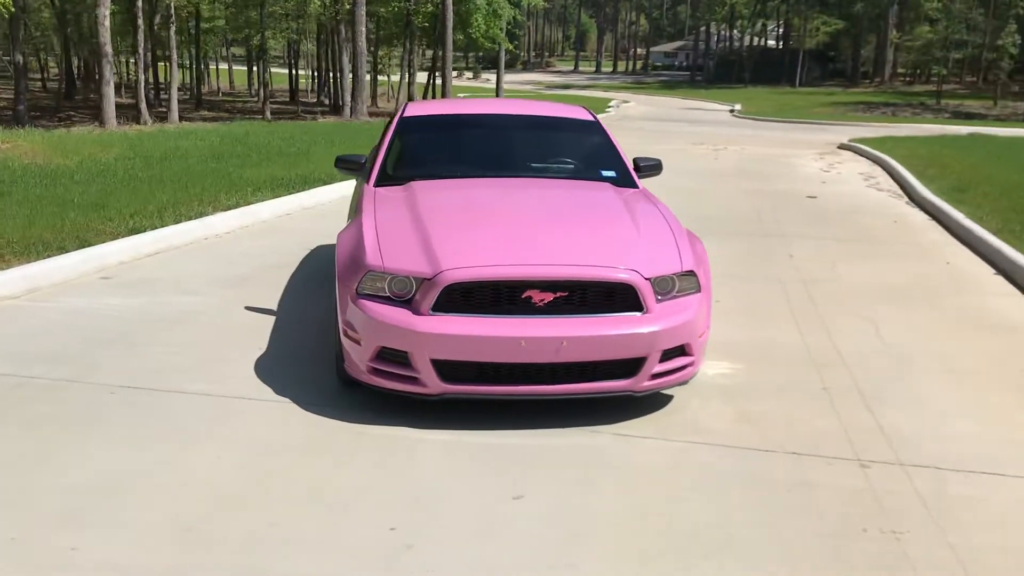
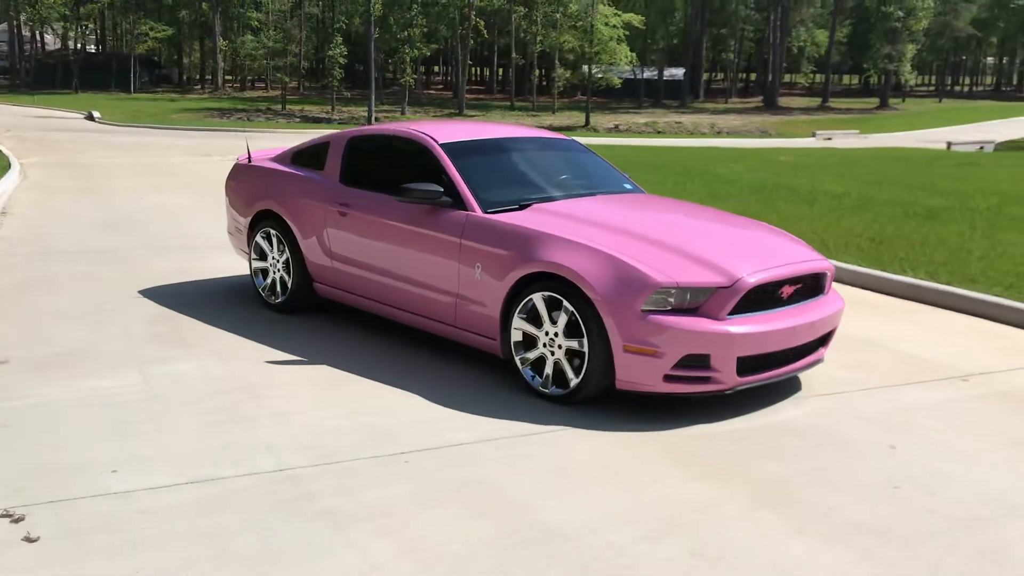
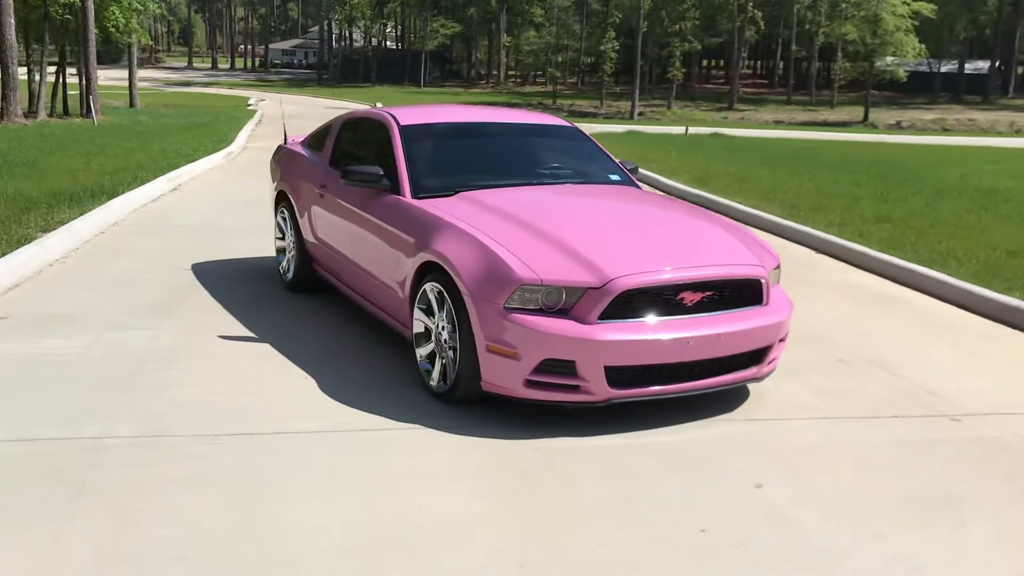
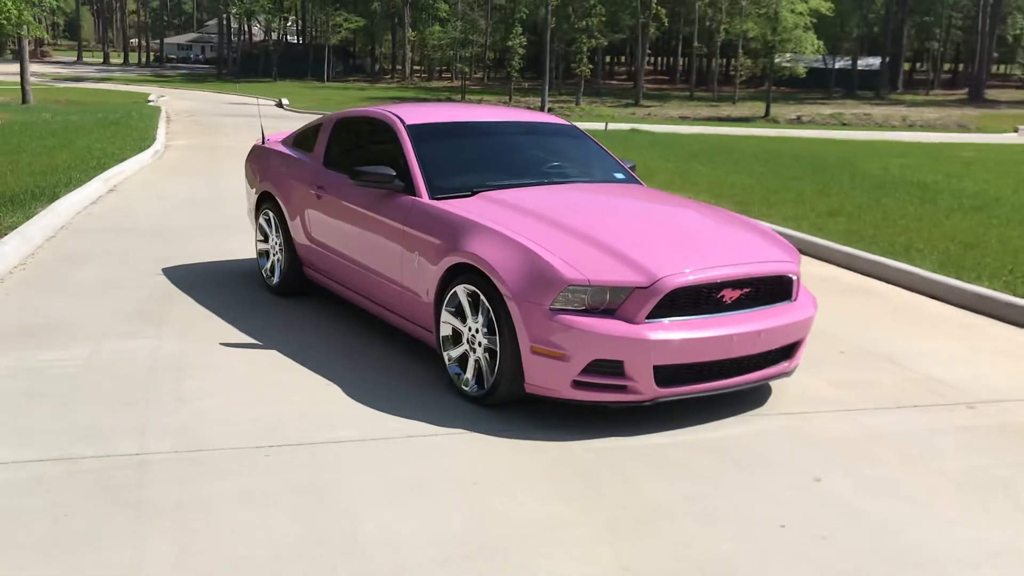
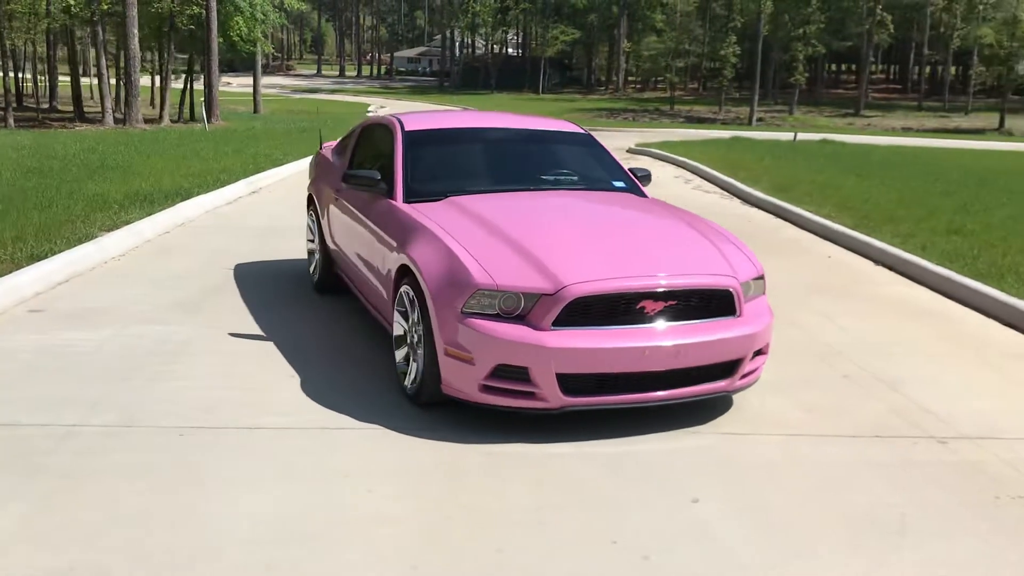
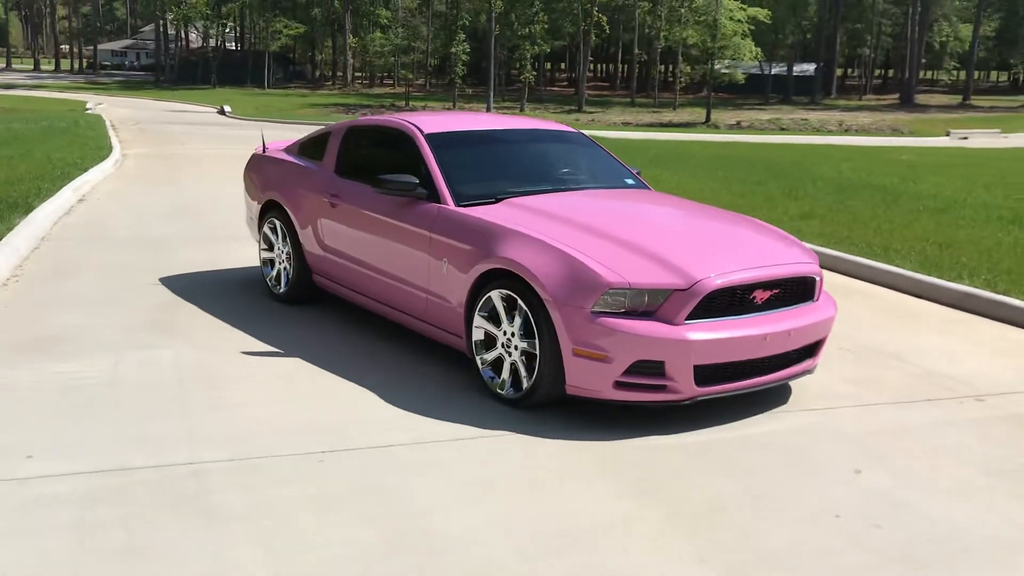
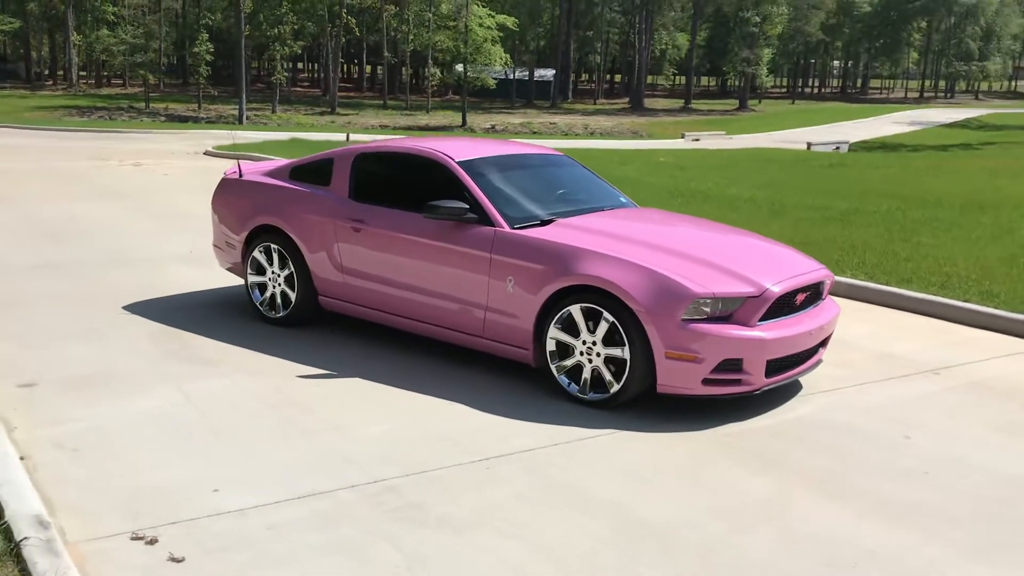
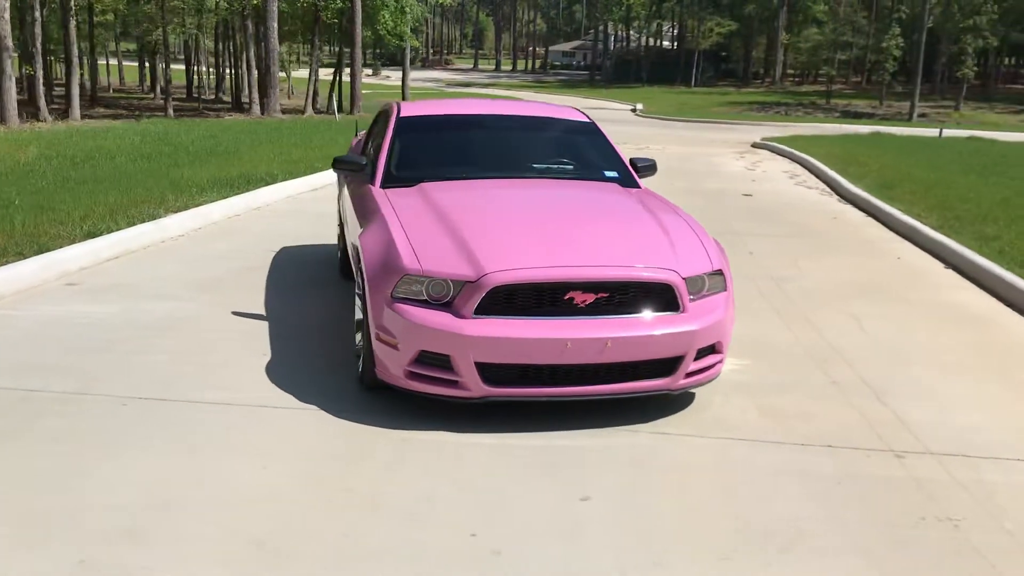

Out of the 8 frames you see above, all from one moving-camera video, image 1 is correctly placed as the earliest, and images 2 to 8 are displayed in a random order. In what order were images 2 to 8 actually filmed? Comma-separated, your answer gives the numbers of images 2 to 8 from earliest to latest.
8, 5, 3, 4, 6, 2, 7
